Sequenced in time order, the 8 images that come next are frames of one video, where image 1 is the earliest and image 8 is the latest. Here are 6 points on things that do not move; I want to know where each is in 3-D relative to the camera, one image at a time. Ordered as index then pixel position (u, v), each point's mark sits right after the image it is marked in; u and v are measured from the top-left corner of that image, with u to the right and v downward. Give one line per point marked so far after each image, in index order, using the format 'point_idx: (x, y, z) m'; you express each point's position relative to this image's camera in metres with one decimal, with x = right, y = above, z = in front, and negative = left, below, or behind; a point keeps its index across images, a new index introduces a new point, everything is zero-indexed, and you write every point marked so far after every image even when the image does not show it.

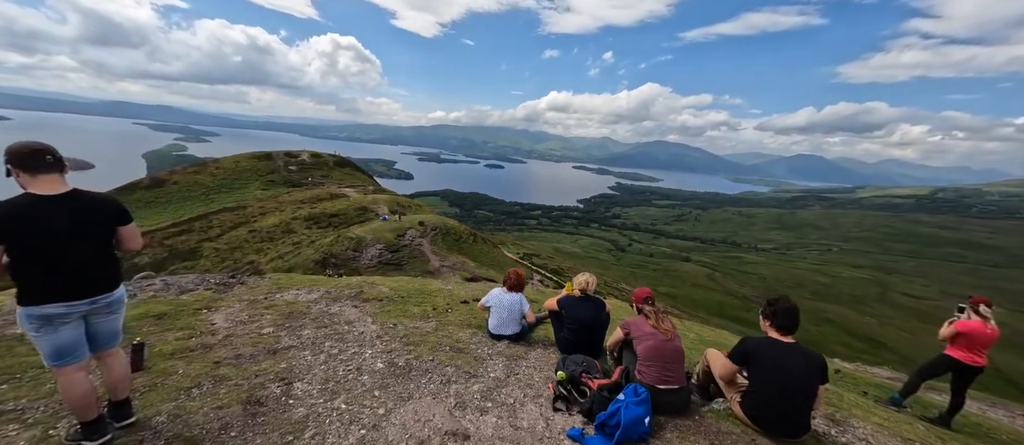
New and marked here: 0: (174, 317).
0: (-8.6, -2.4, +8.6) m
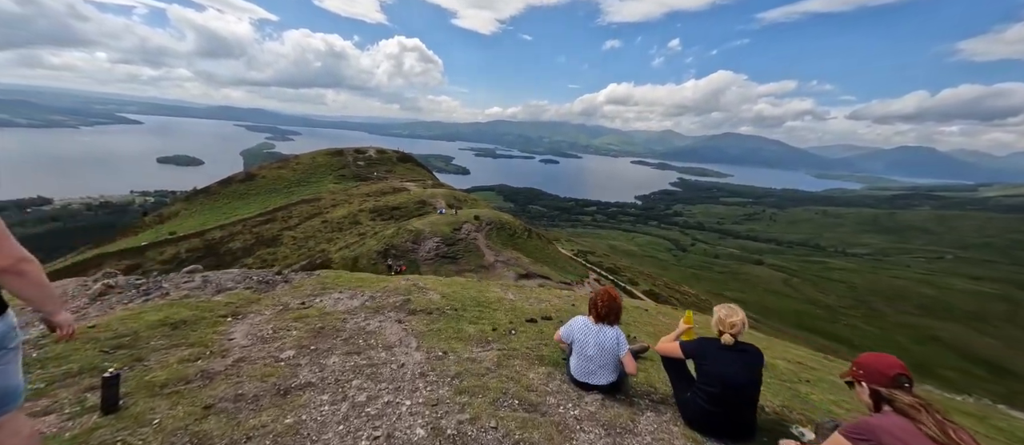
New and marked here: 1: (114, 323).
0: (-6.8, -2.2, +7.2) m
1: (-7.9, -1.9, +6.8) m
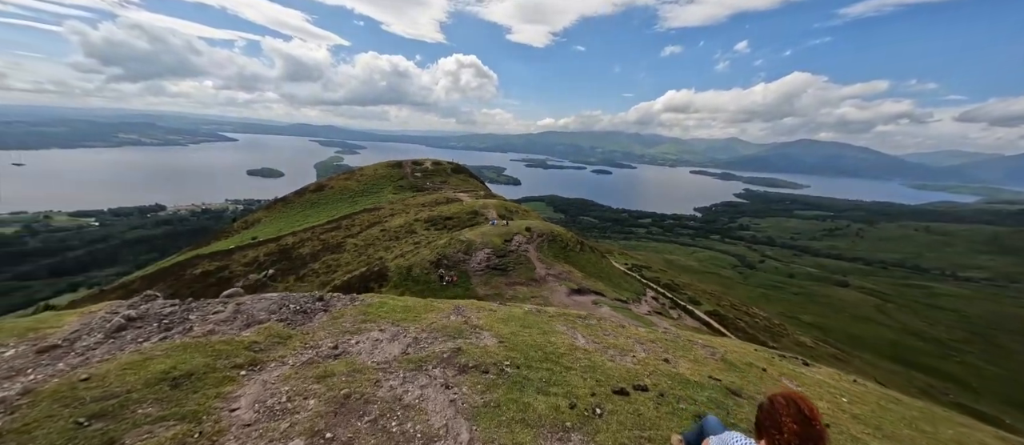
0: (-5.3, -2.7, +5.7) m
1: (-6.5, -2.4, +5.5) m
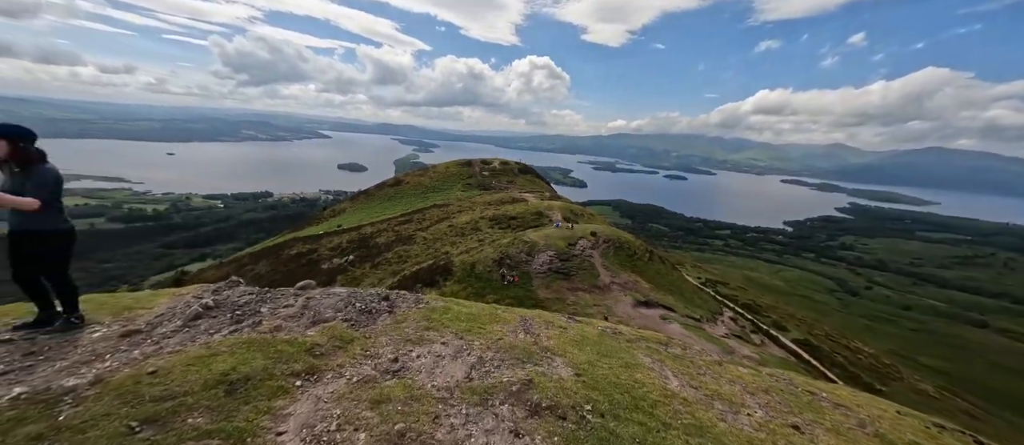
0: (-4.0, -2.6, +5.2) m
1: (-5.2, -2.3, +5.2) m
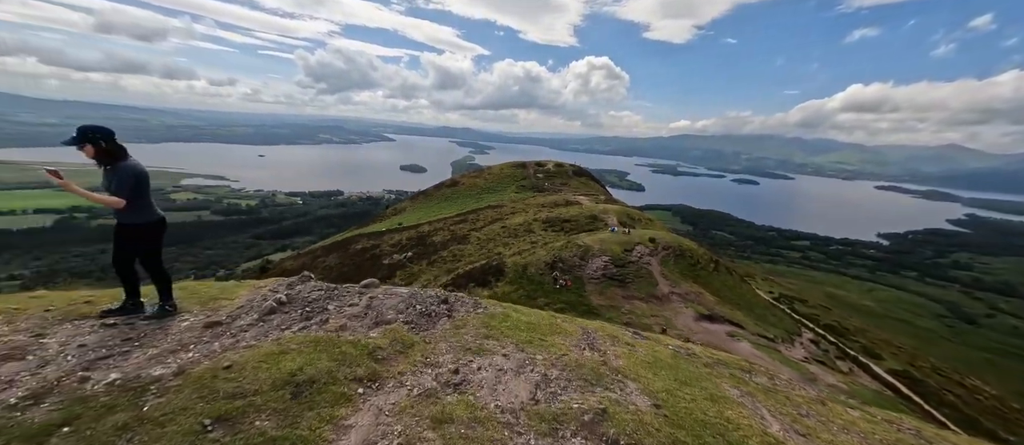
0: (-3.0, -2.6, +5.0) m
1: (-4.1, -2.2, +5.2) m
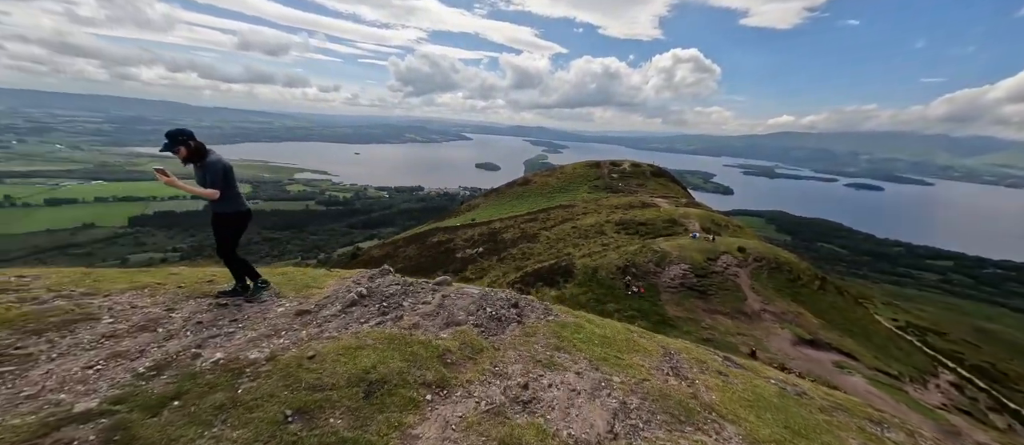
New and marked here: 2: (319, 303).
0: (-1.9, -2.6, +4.9) m
1: (-2.9, -2.2, +5.4) m
2: (-4.0, -1.7, +7.0) m
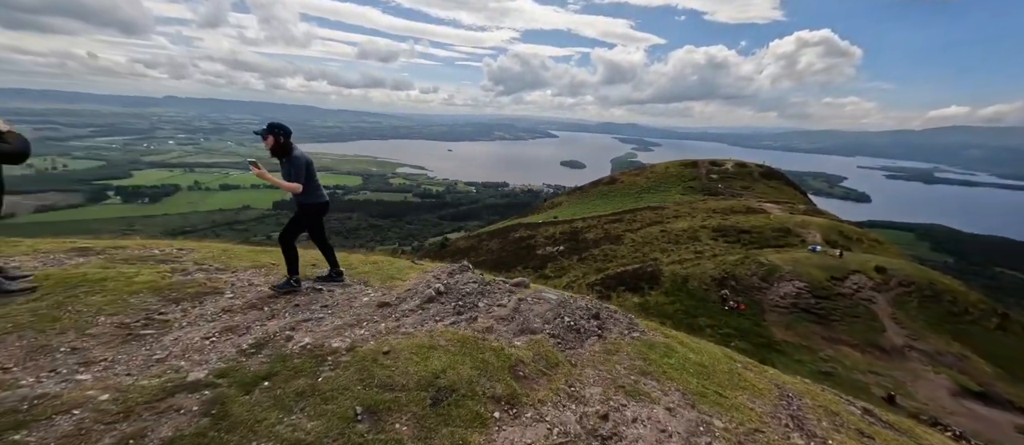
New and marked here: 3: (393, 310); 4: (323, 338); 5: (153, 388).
0: (-0.8, -2.6, +4.7) m
1: (-1.7, -2.1, +5.3) m
2: (-2.4, -1.6, +7.2) m
3: (-2.3, -1.7, +6.5) m
4: (-2.9, -1.8, +5.2) m
5: (-4.1, -1.9, +3.8) m
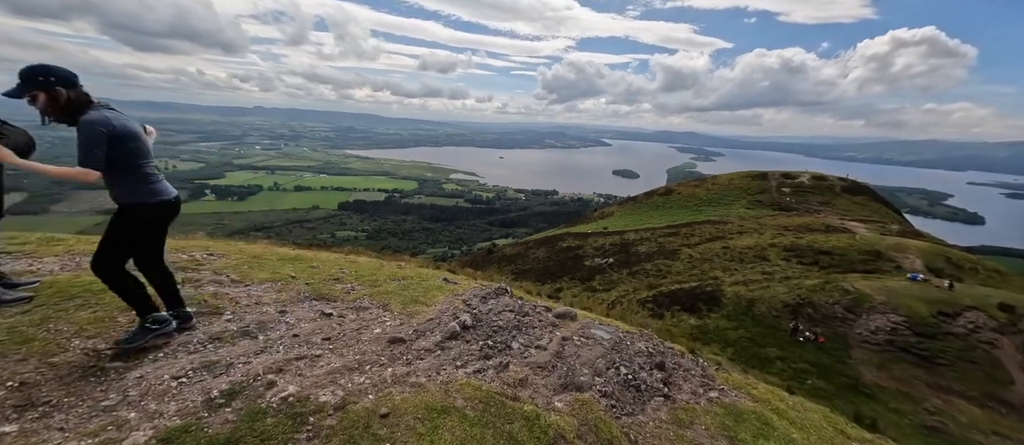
0: (-0.5, -2.9, +3.3) m
1: (-1.3, -2.4, +4.1) m
2: (-1.6, -1.9, +6.0) m
3: (-1.7, -2.0, +5.4) m
4: (-2.5, -2.0, +4.2) m
5: (-3.8, -2.0, +2.9) m
